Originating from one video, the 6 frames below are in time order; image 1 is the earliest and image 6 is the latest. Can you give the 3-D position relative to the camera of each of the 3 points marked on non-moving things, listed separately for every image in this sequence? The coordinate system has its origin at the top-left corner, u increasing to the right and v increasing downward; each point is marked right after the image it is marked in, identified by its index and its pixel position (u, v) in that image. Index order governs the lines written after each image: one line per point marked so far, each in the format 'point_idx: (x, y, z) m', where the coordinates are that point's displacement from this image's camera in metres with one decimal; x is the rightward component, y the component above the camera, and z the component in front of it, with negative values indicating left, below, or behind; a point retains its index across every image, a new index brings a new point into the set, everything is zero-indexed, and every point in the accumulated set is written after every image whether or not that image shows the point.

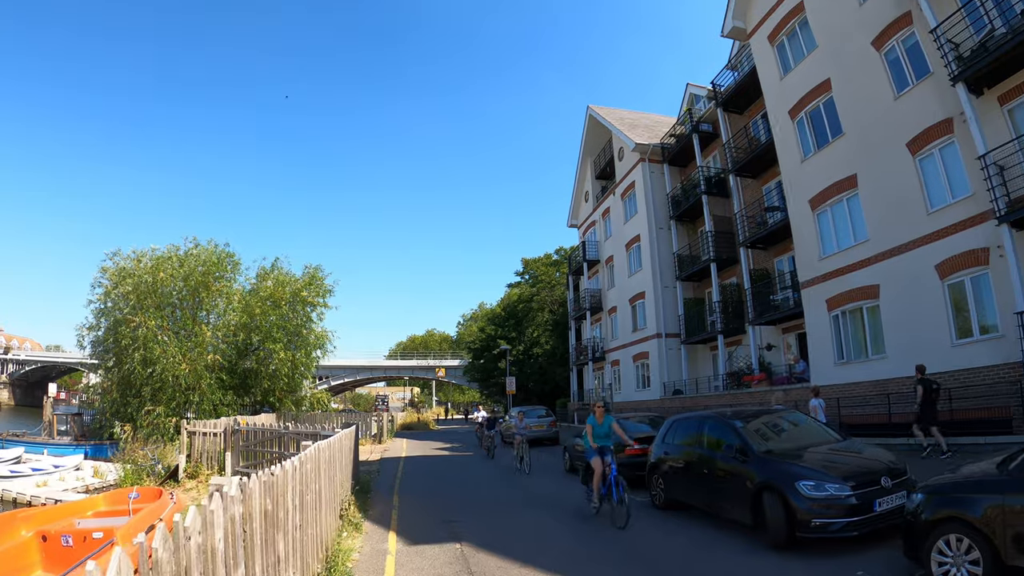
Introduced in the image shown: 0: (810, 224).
0: (+9.2, +2.1, +18.9) m
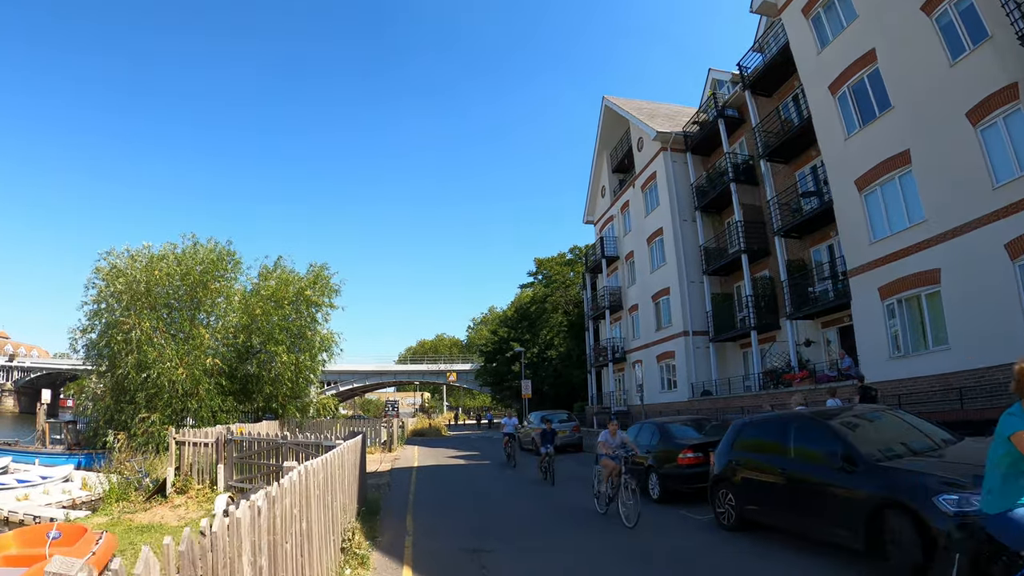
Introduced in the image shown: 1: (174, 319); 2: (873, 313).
0: (+9.7, +2.3, +17.4) m
1: (-10.9, -1.0, +19.8) m
2: (+9.8, -0.7, +16.7) m
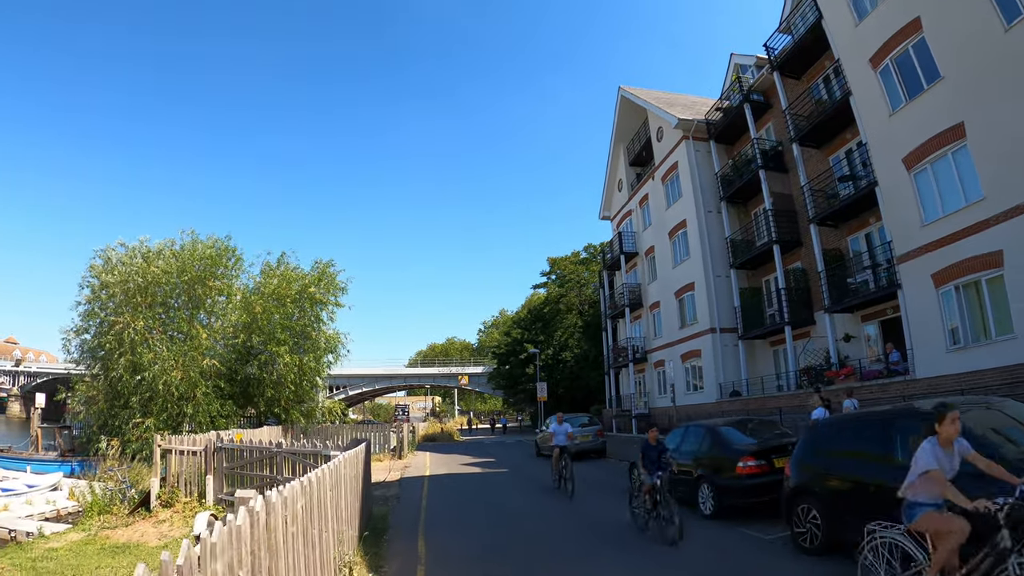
0: (+10.2, +2.6, +16.0) m
1: (-10.3, -0.9, +18.7) m
2: (+10.3, -0.4, +15.3) m
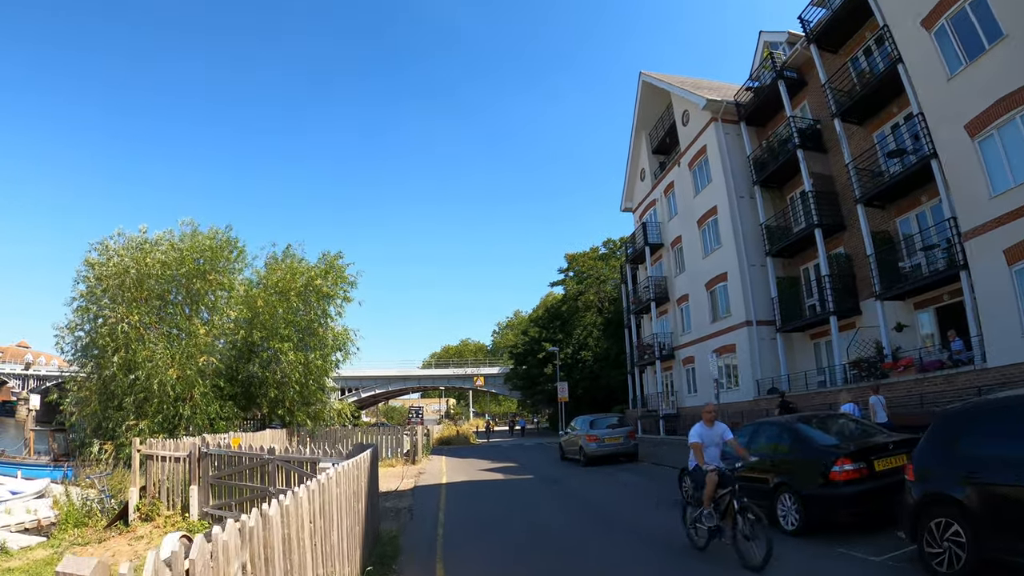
0: (+10.7, +3.0, +14.4) m
1: (-9.7, -0.8, +17.5) m
2: (+10.8, 0.0, +13.7) m
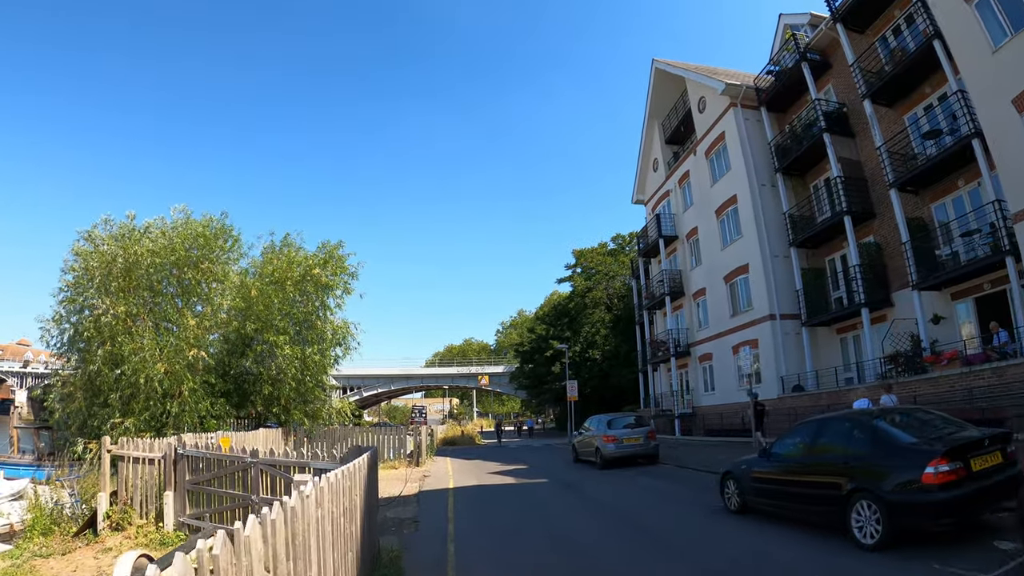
0: (+10.9, +3.2, +13.3) m
1: (-9.5, -0.5, +16.5) m
2: (+11.0, +0.2, +12.5) m
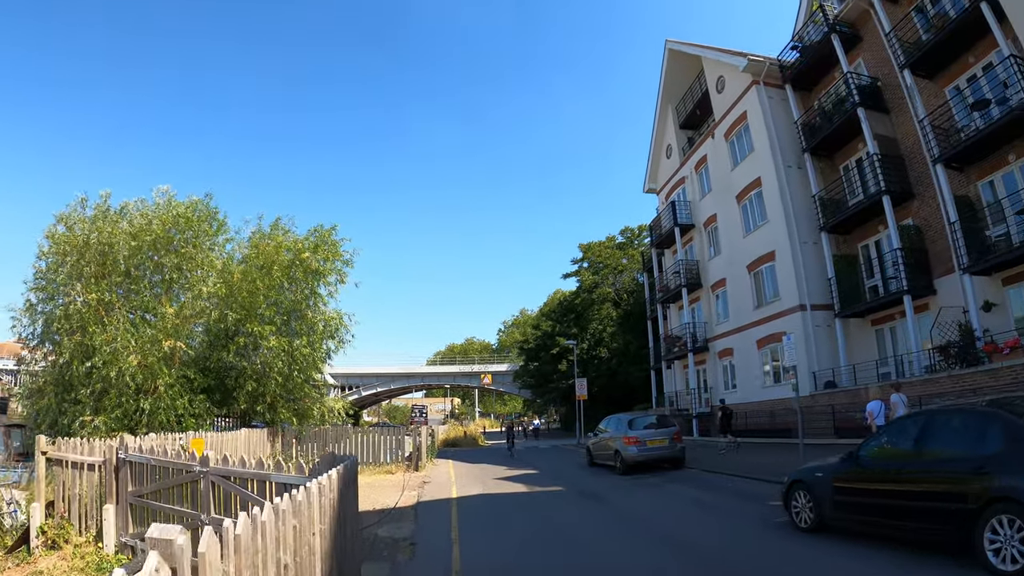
0: (+11.1, +3.5, +11.8) m
1: (-9.2, -0.2, +15.0) m
2: (+11.2, +0.5, +11.0) m
